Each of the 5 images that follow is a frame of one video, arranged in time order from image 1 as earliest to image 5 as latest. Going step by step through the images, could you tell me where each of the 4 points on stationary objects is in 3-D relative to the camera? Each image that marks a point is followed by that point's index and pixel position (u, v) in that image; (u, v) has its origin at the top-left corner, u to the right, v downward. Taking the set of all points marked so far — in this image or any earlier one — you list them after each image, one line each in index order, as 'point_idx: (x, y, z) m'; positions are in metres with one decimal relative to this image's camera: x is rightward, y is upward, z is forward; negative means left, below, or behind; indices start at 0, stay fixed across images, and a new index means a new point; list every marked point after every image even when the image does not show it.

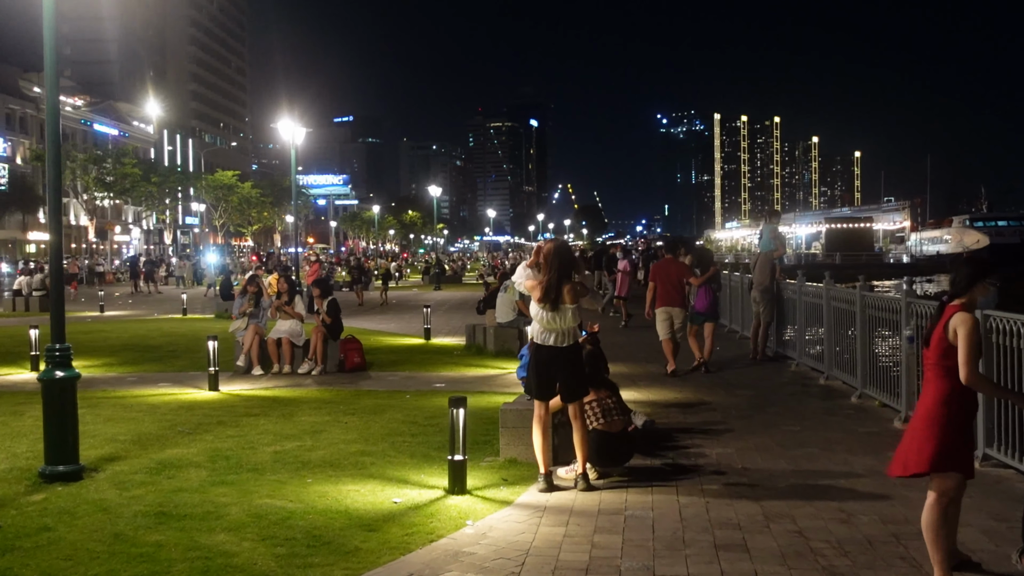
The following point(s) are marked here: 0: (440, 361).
0: (-1.1, -1.1, +17.5) m
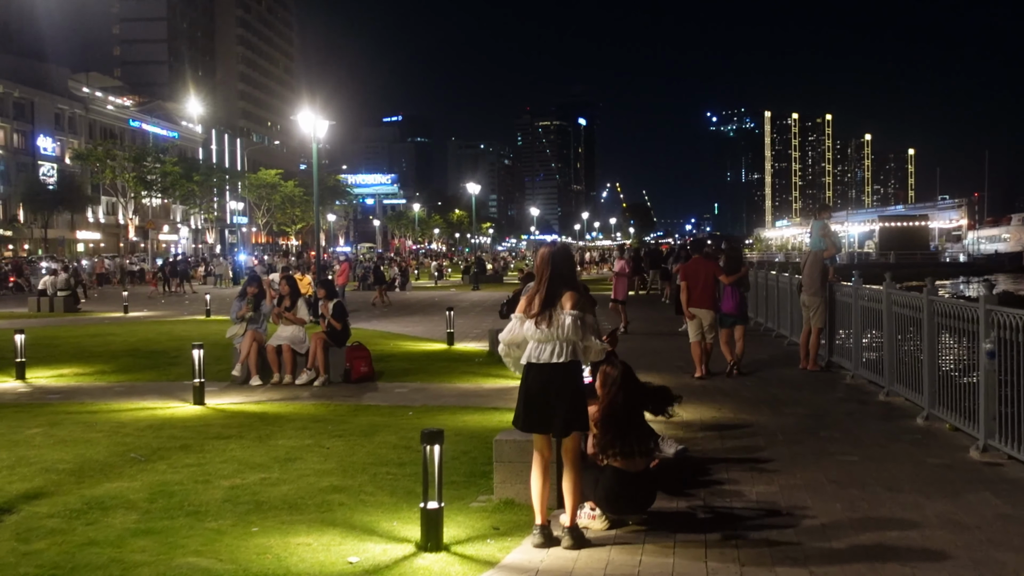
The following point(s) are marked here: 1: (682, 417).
0: (-0.8, -1.1, +16.0) m
1: (+1.7, -1.3, +11.4) m
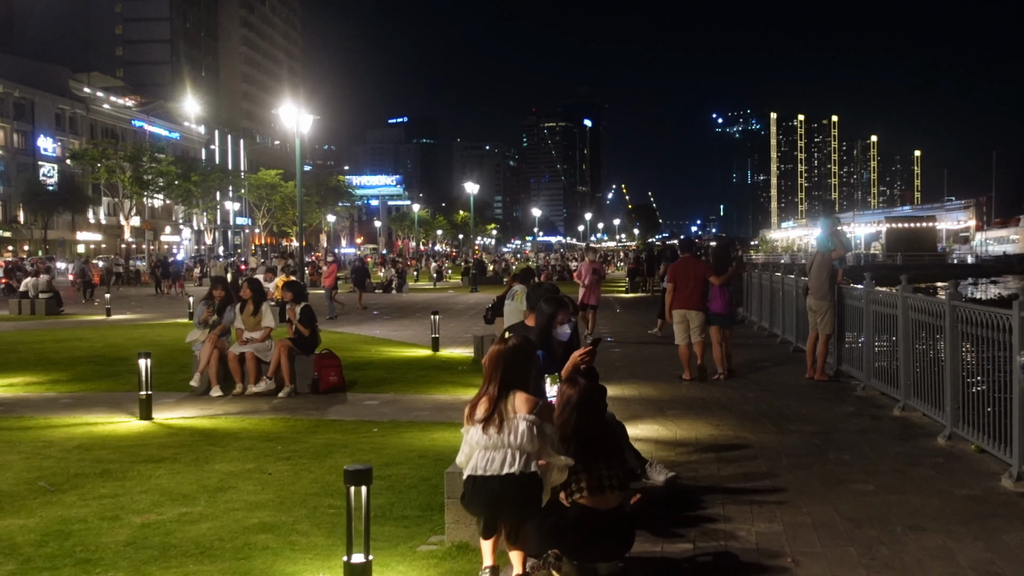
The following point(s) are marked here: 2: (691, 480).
0: (-1.0, -1.2, +14.9) m
1: (+1.5, -1.3, +10.2) m
2: (+1.3, -1.4, +8.2) m
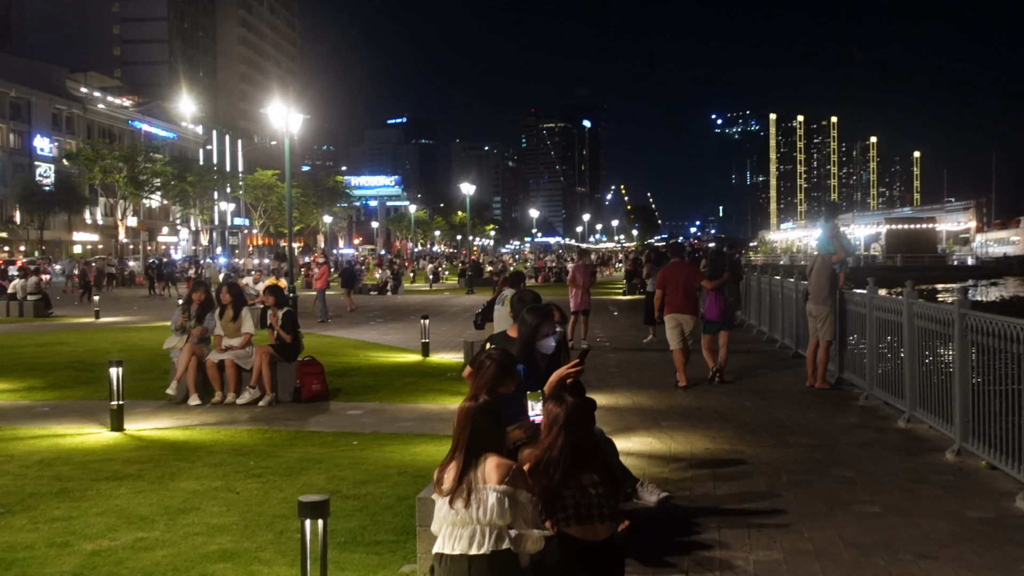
0: (-1.1, -1.2, +14.4) m
1: (+1.4, -1.4, +9.7) m
2: (+1.2, -1.4, +7.8) m
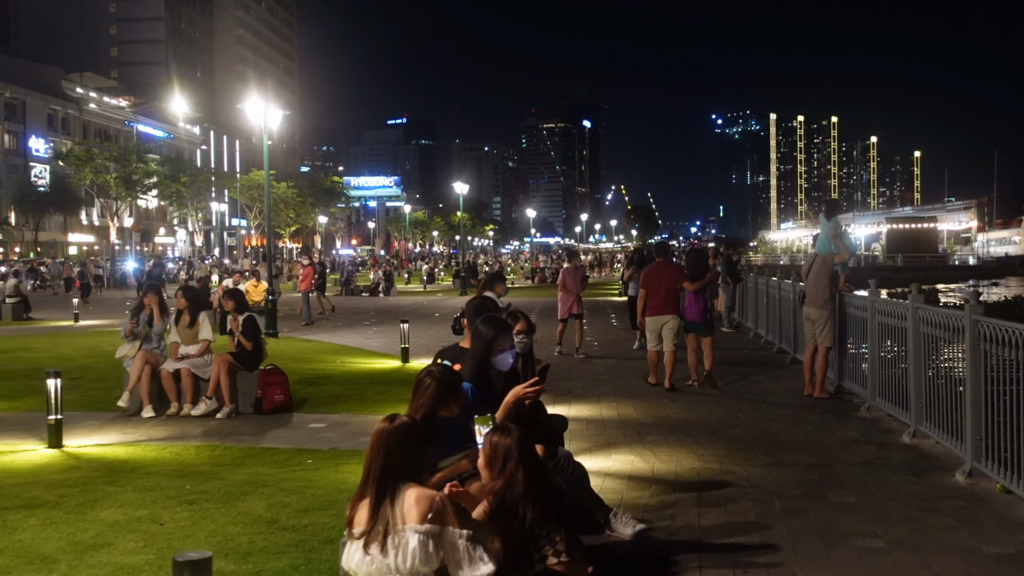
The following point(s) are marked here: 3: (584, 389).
0: (-1.4, -1.3, +13.6) m
1: (+1.1, -1.4, +8.9) m
2: (+0.9, -1.5, +6.9) m
3: (+0.9, -1.2, +14.1) m
